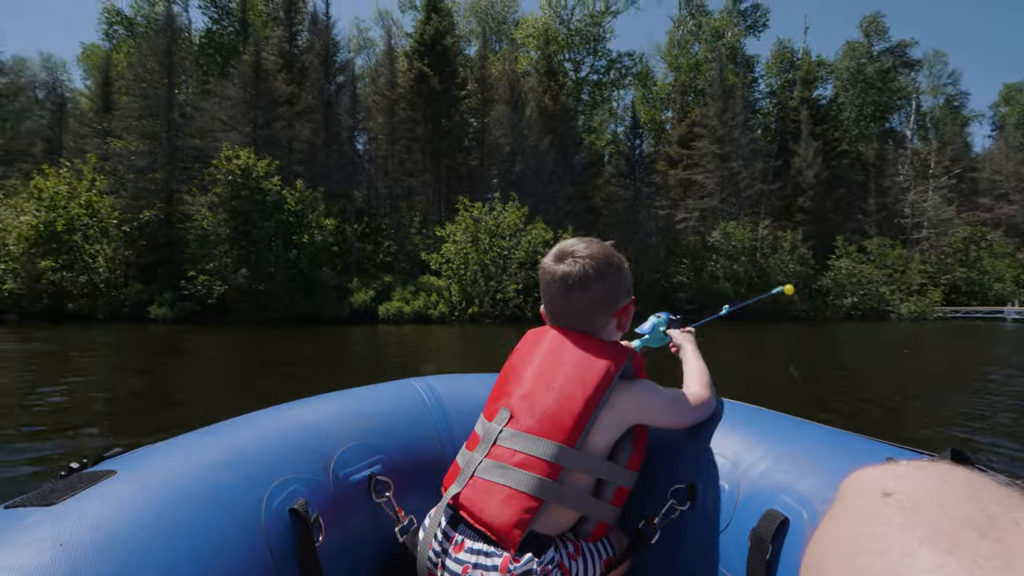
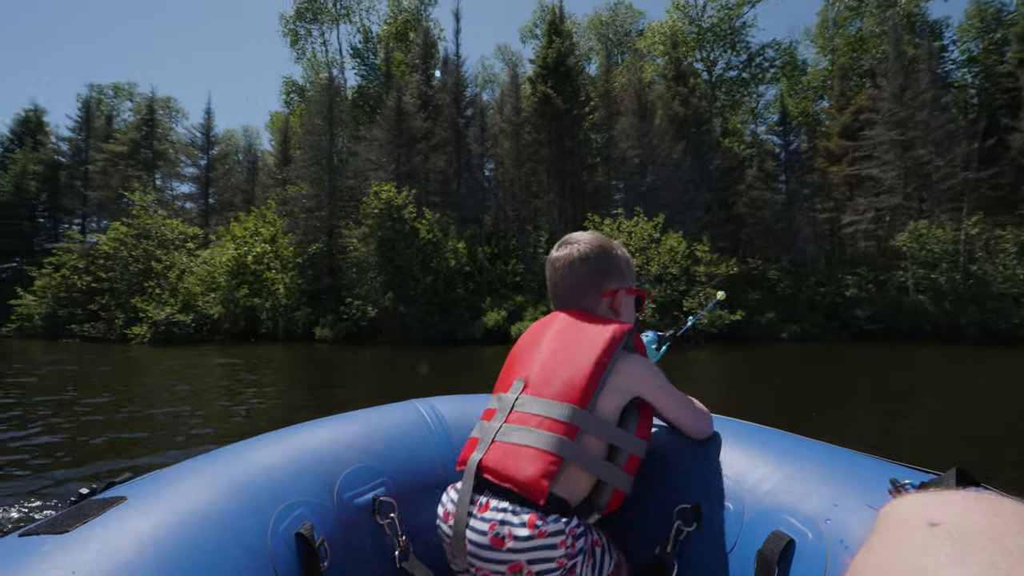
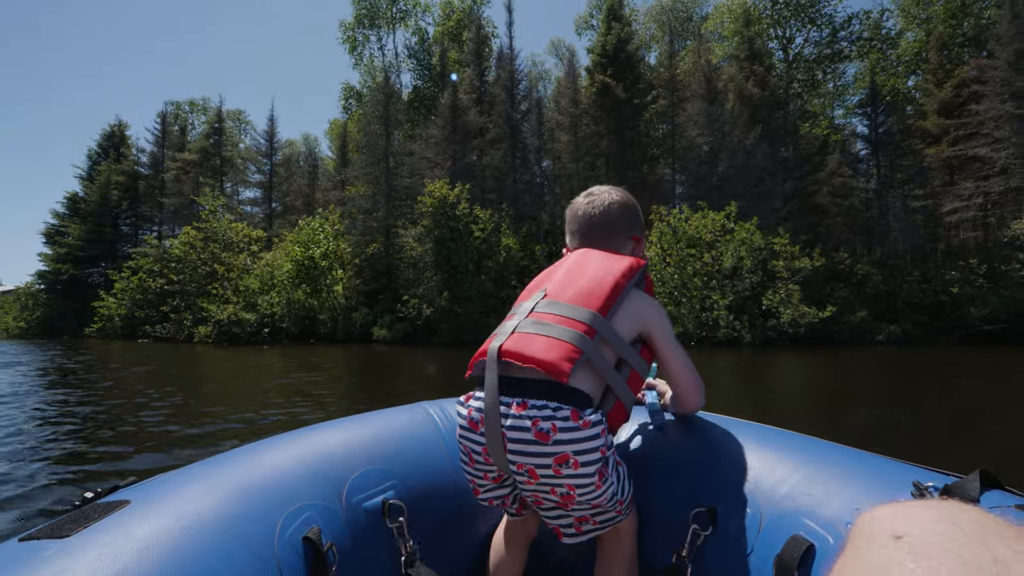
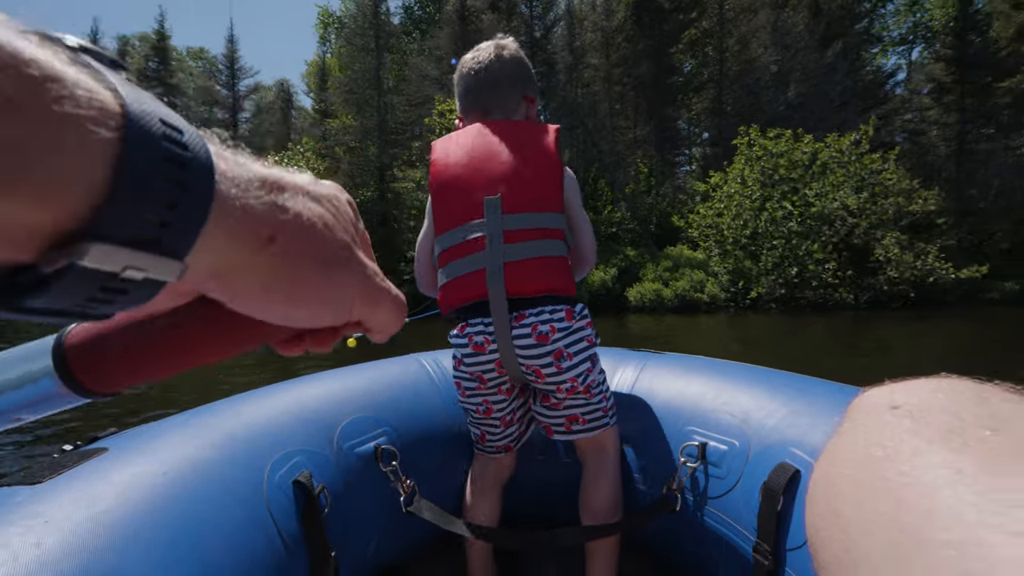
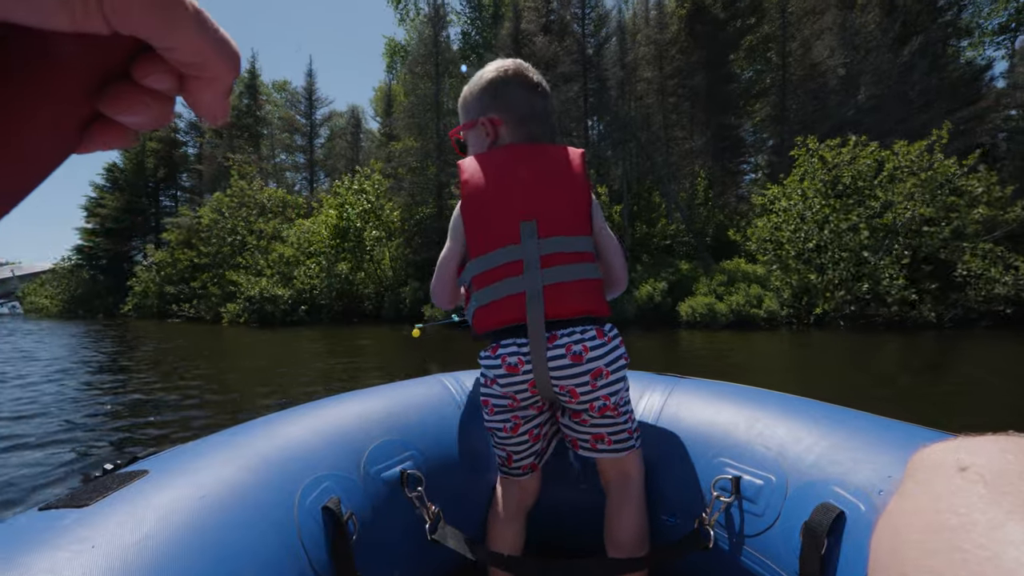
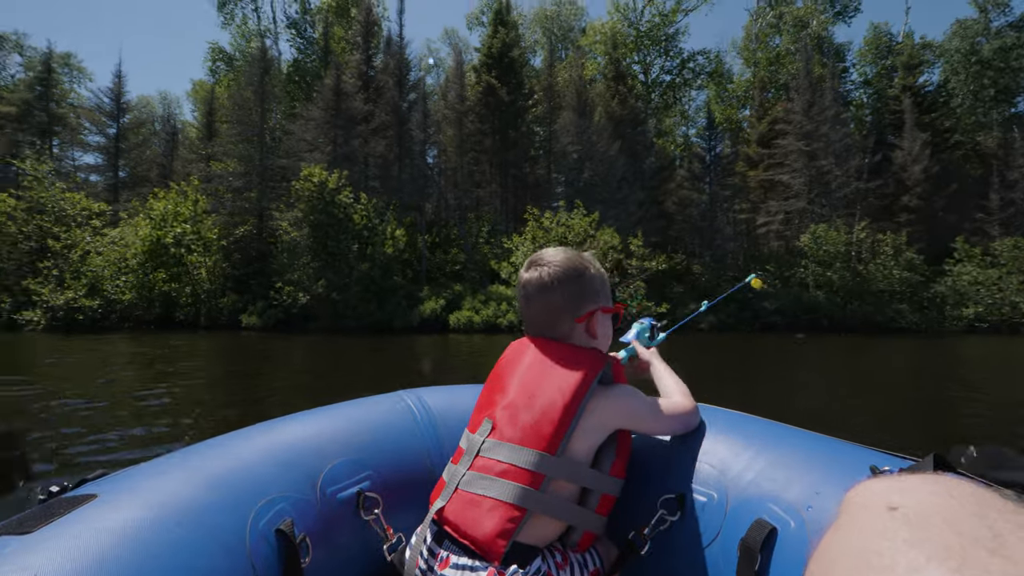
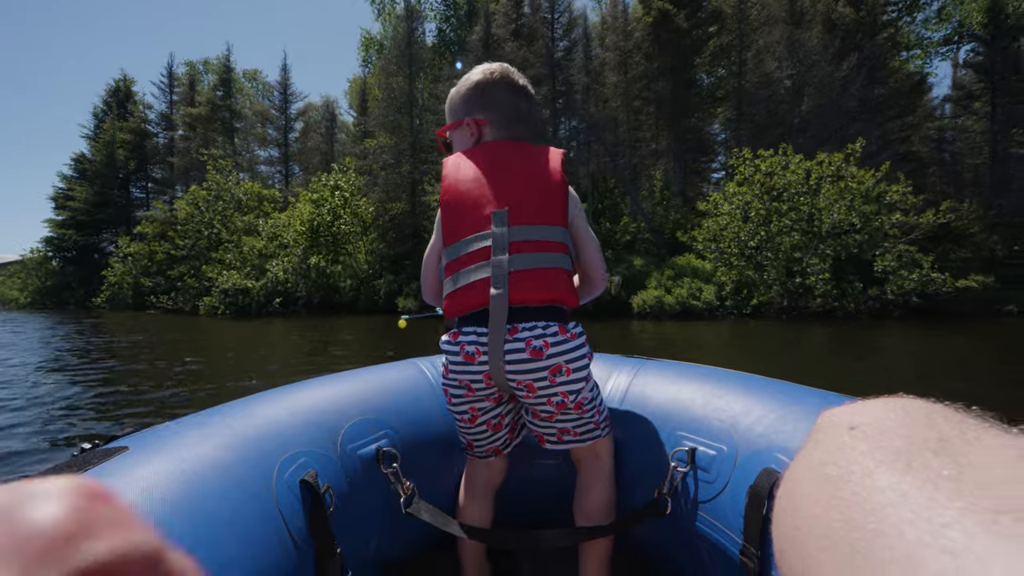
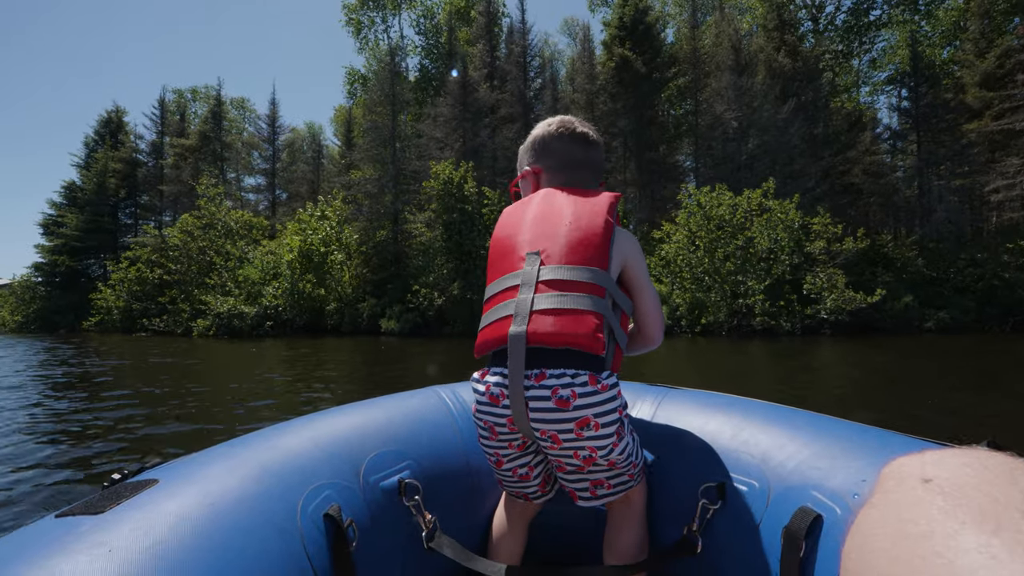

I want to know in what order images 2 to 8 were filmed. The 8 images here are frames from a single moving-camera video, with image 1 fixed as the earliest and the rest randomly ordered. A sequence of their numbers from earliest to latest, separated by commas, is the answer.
6, 2, 3, 8, 7, 5, 4
